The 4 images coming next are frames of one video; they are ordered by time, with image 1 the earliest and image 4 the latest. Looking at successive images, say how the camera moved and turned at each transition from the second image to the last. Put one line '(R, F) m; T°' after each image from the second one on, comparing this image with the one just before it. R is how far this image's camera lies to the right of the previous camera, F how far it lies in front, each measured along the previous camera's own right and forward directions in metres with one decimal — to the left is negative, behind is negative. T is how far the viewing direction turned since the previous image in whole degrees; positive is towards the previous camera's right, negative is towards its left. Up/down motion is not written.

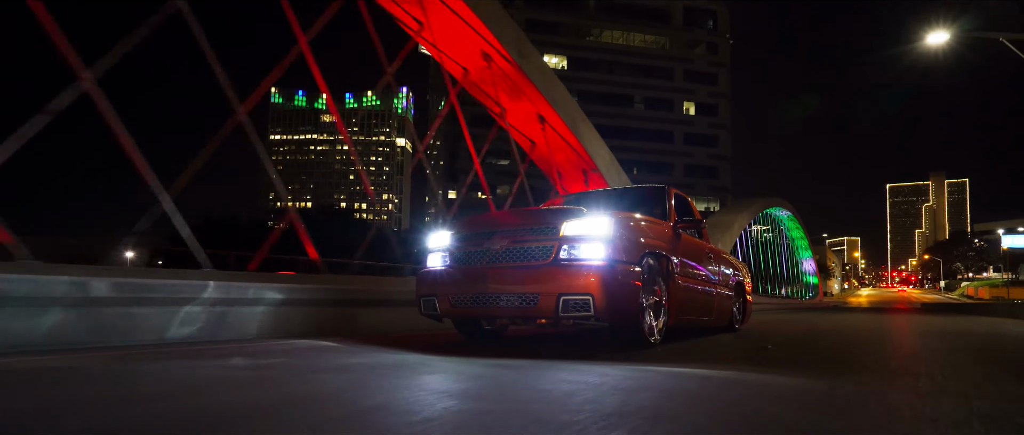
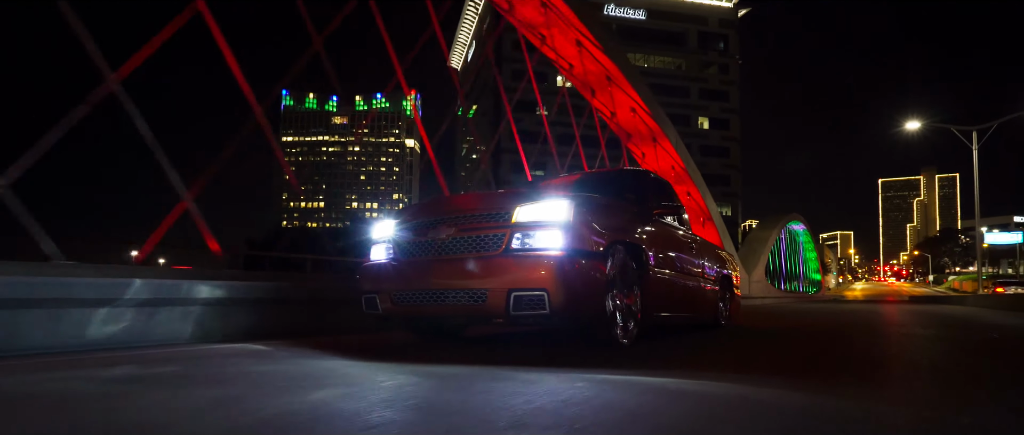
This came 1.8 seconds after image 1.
(+0.4, +0.8) m; 0°
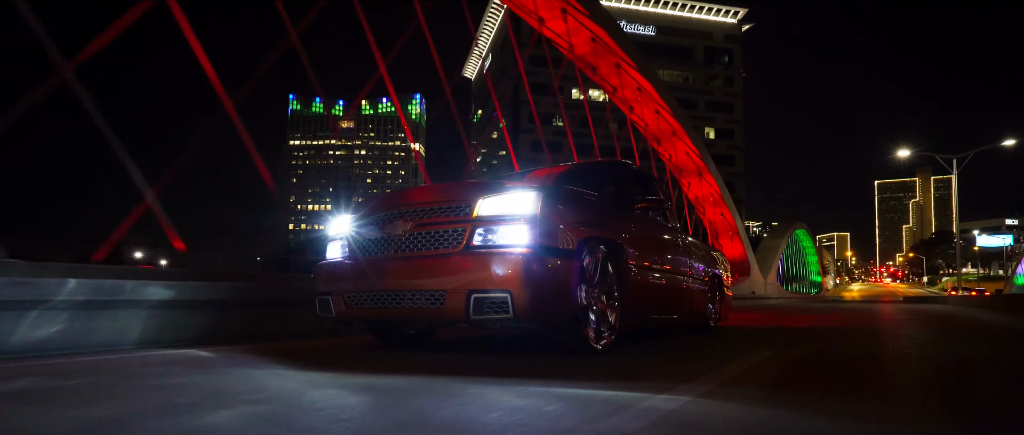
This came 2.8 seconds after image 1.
(+0.2, +0.5) m; 0°
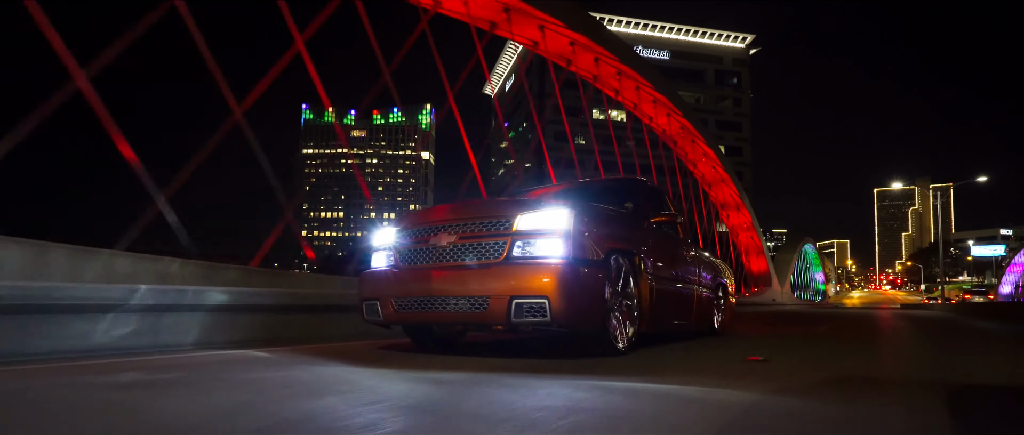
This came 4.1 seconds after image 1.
(-0.3, -0.6) m; 0°
